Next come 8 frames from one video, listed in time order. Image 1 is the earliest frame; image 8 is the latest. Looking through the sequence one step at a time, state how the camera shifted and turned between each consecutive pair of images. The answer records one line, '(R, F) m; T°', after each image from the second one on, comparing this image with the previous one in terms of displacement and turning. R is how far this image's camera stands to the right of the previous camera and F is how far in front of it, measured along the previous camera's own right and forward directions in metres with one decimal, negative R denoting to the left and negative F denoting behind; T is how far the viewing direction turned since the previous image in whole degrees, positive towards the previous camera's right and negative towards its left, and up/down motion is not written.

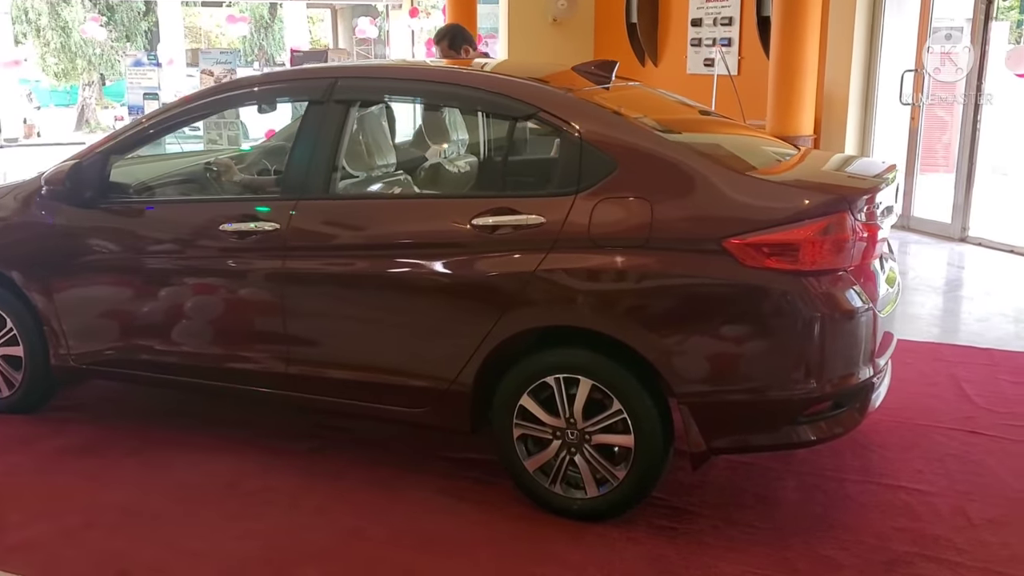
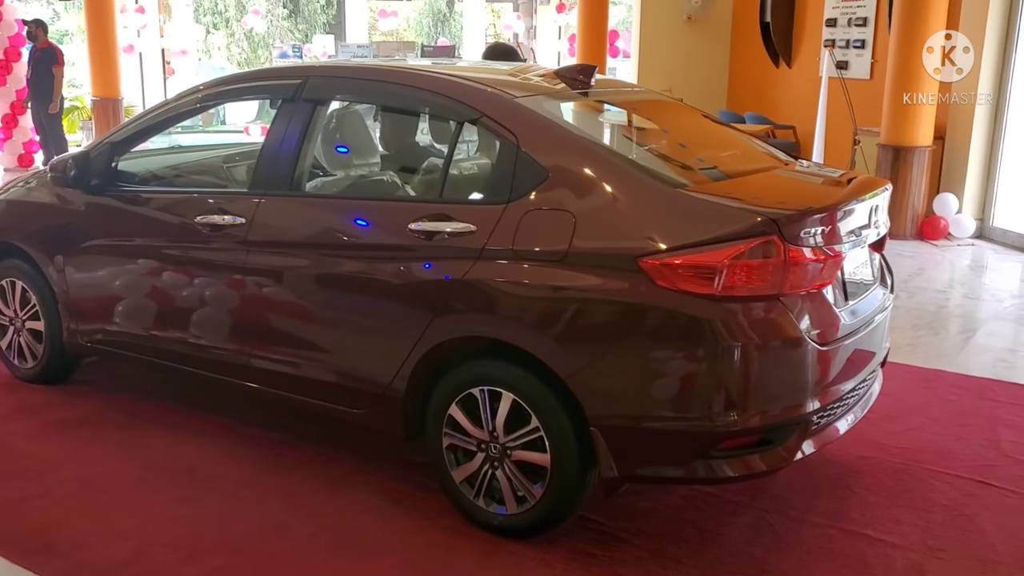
(+0.7, +0.1) m; -10°
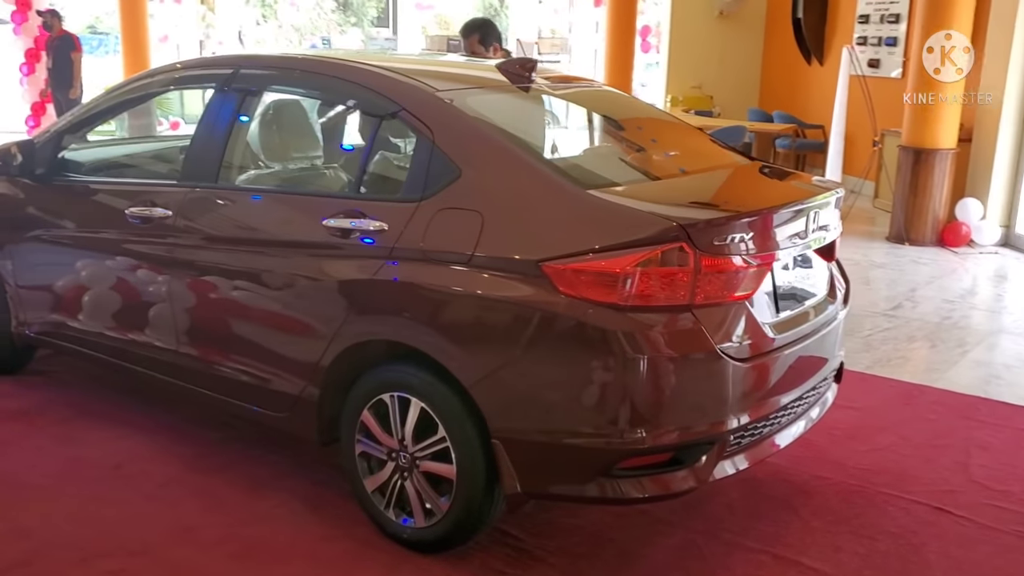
(+0.4, +0.1) m; -3°
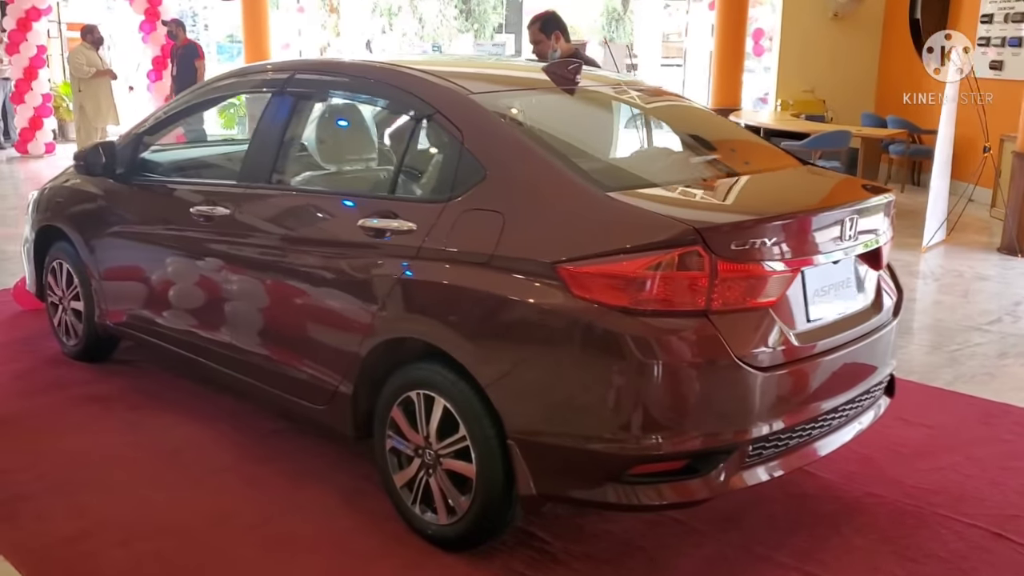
(+0.3, 0.0) m; -7°
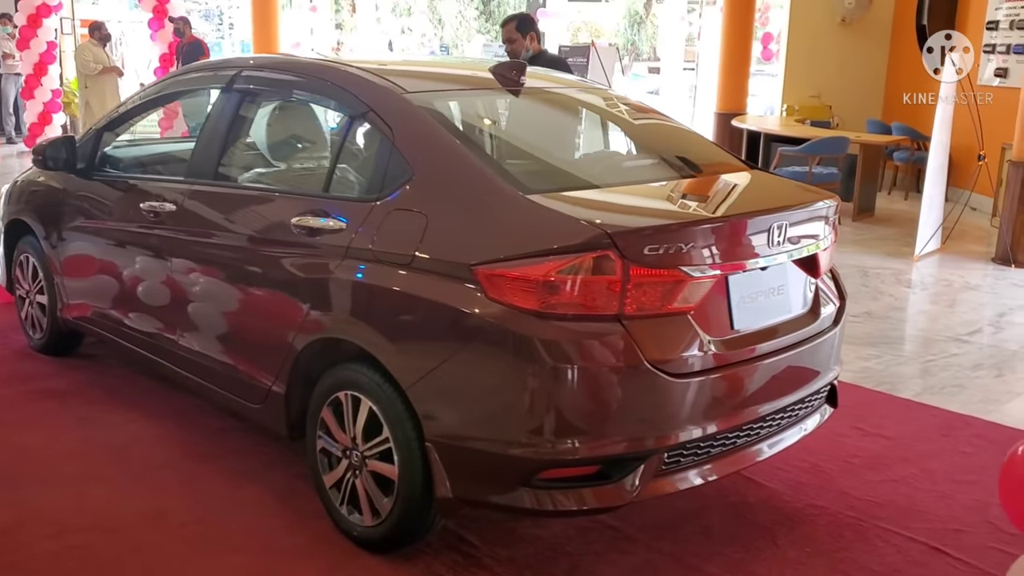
(+0.3, 0.0) m; -1°
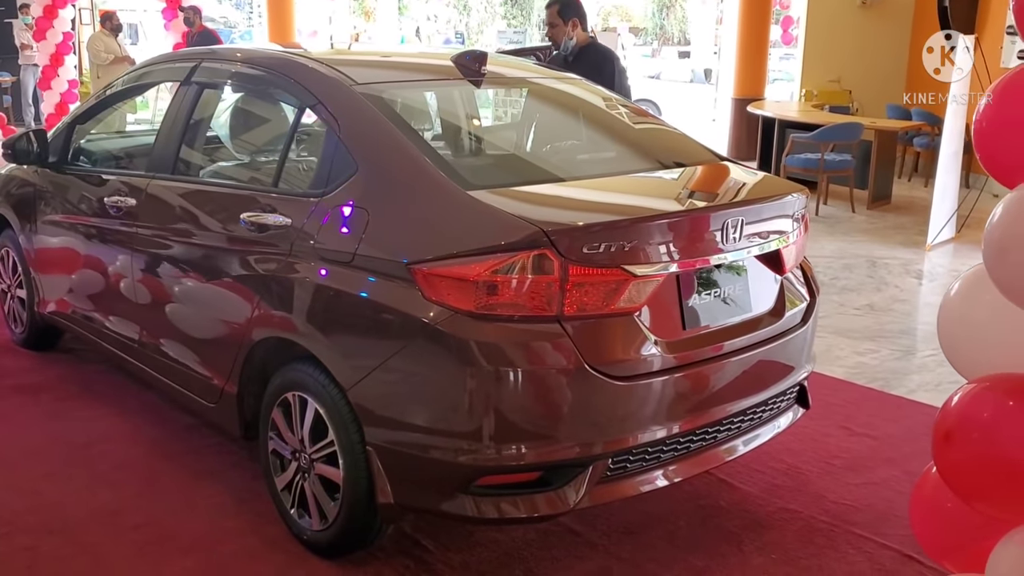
(+0.2, +0.1) m; -2°
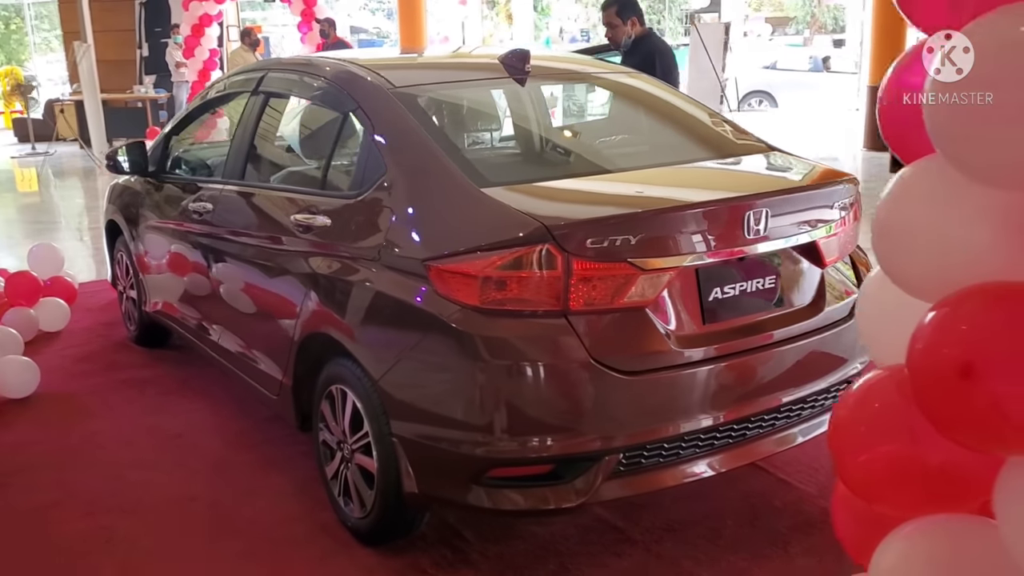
(+0.3, 0.0) m; -9°
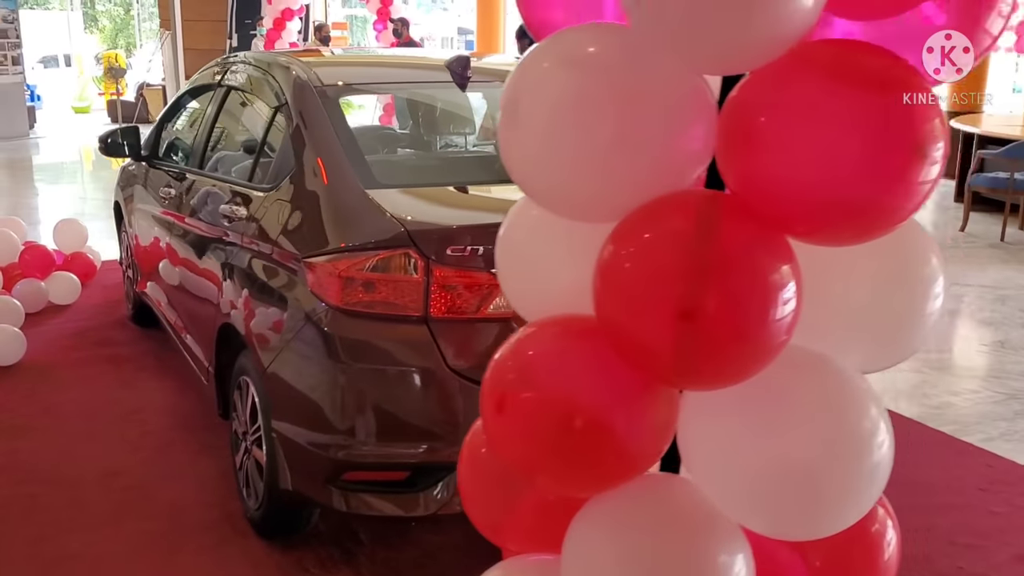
(+0.5, +0.1) m; -5°
